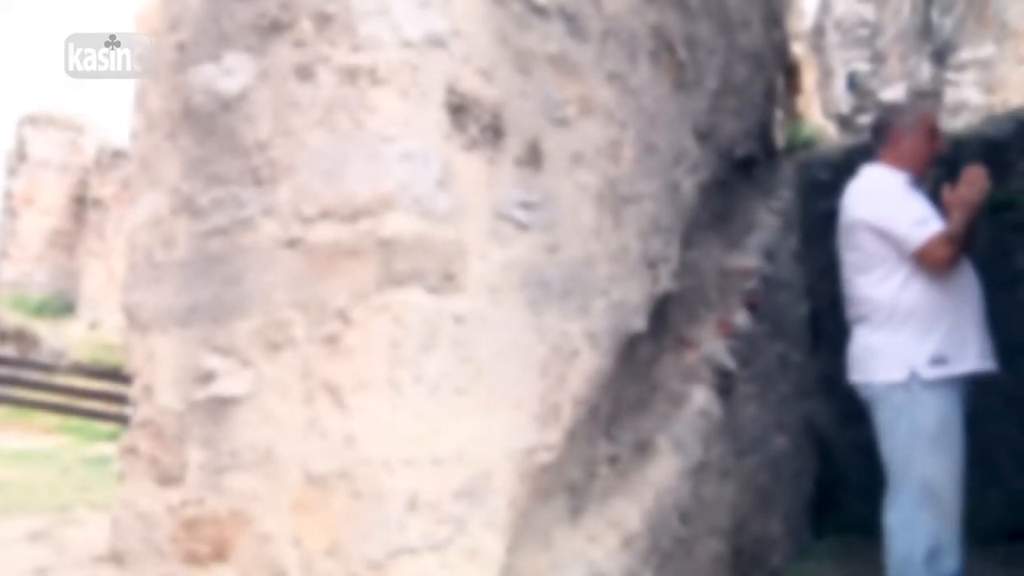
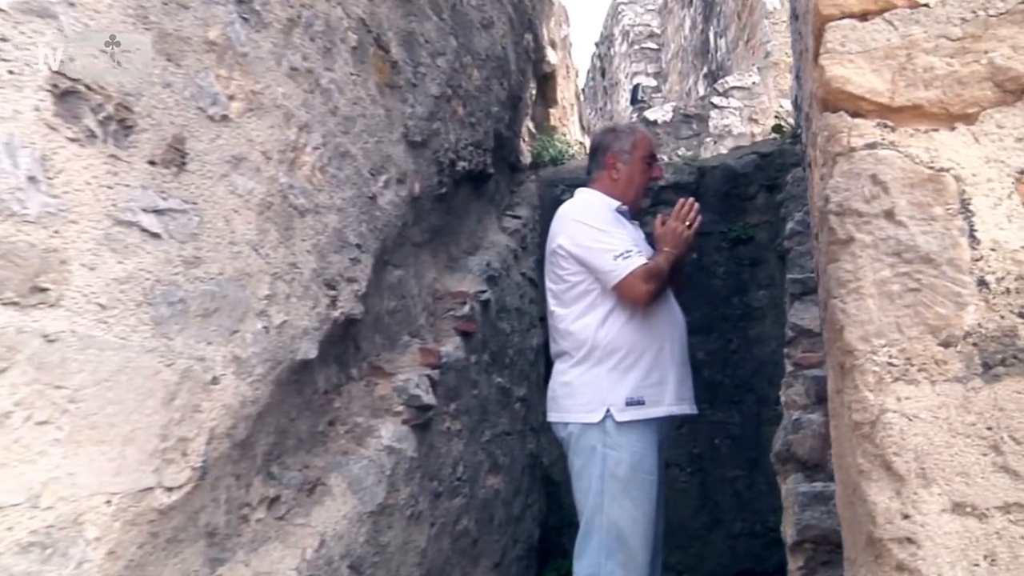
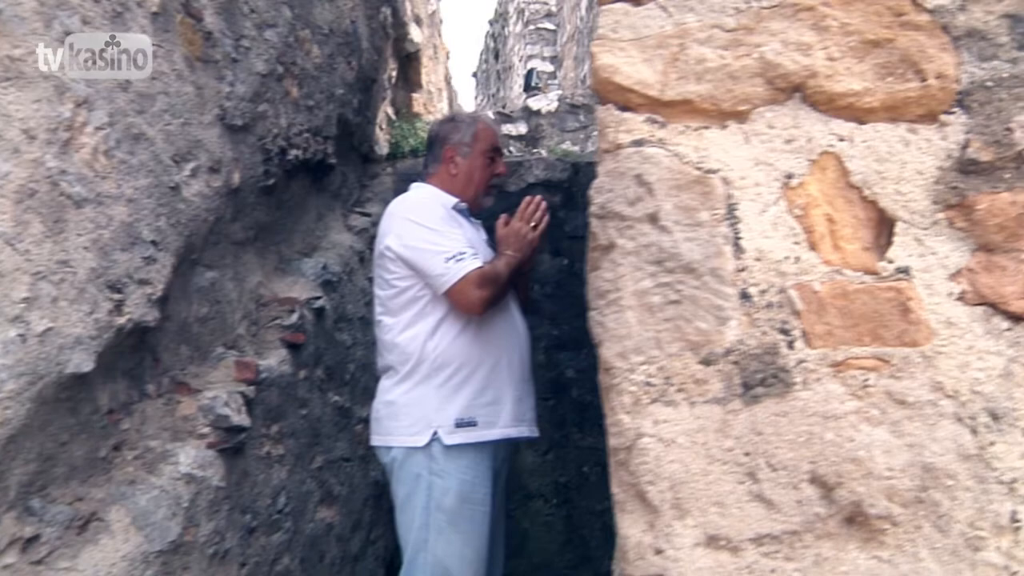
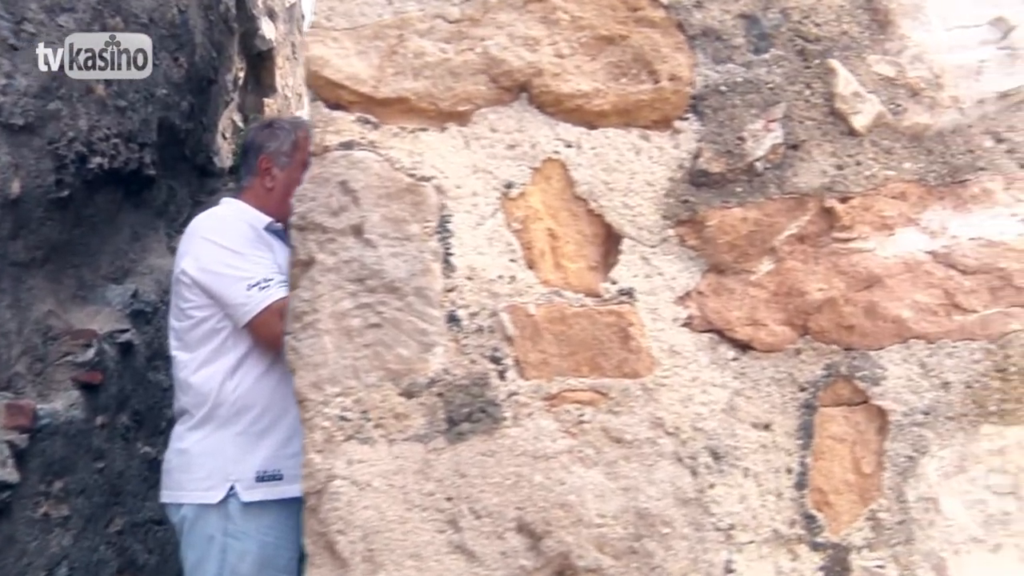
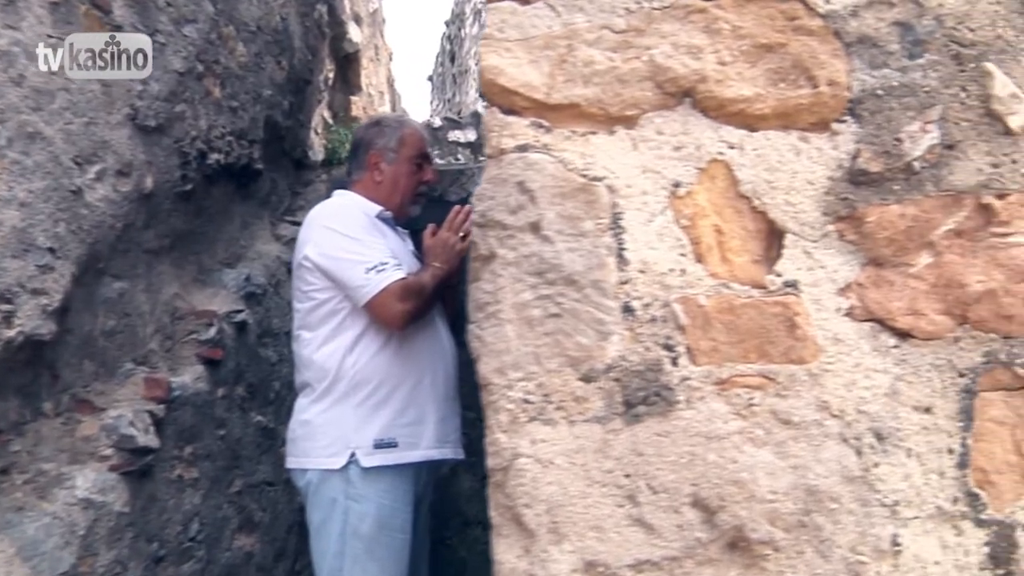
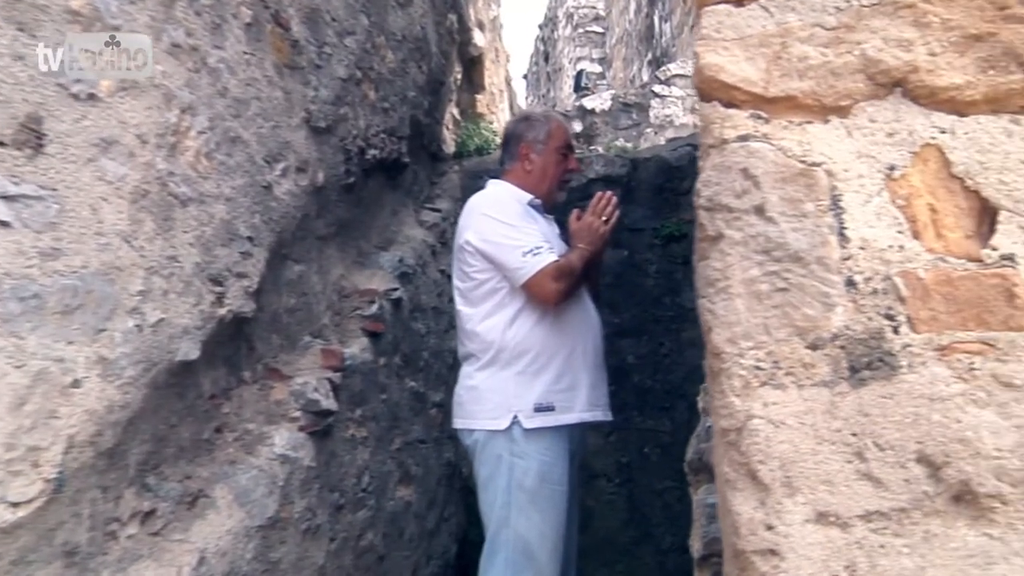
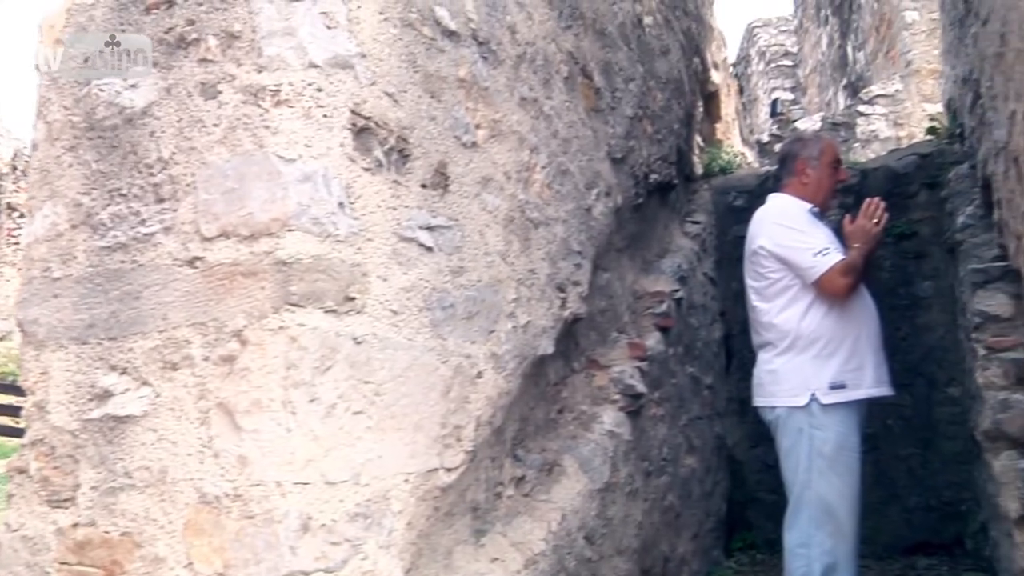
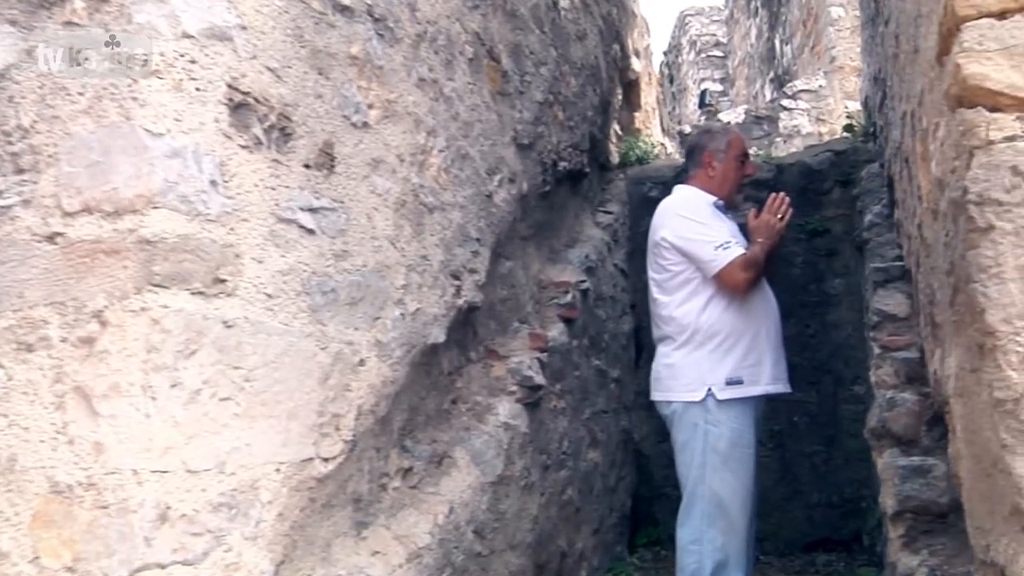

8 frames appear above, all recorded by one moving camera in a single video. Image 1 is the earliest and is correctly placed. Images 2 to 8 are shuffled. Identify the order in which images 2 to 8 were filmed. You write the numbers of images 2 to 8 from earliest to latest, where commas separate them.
7, 8, 2, 6, 3, 5, 4
